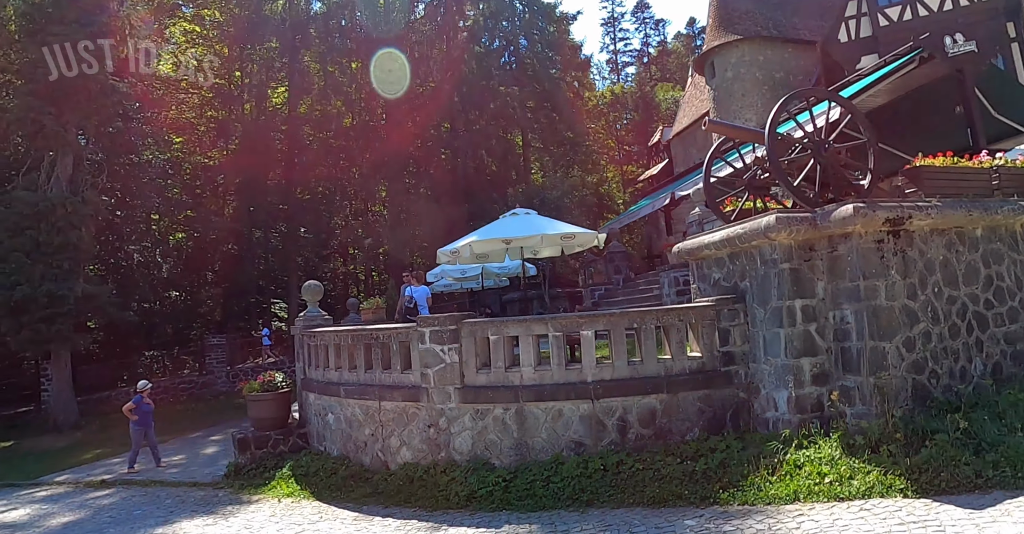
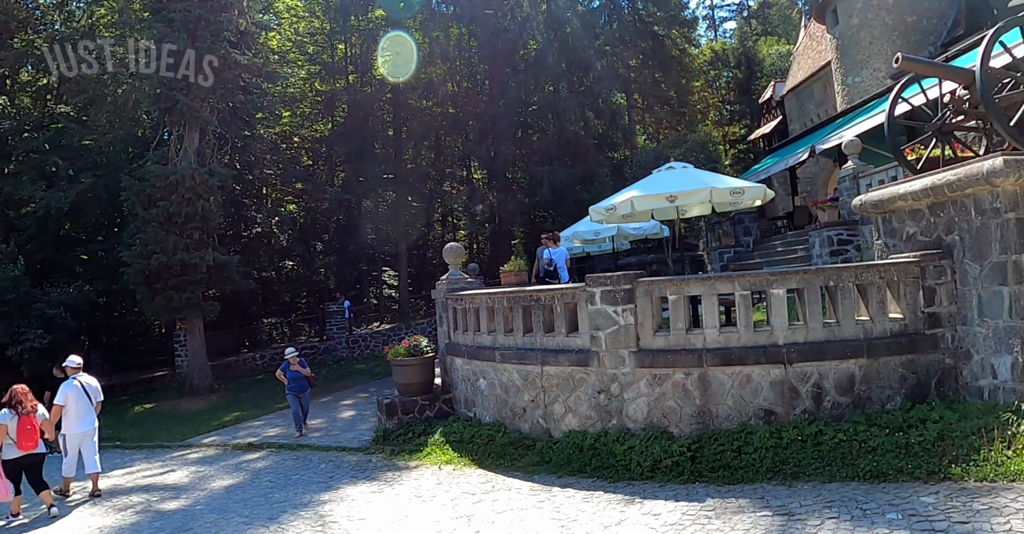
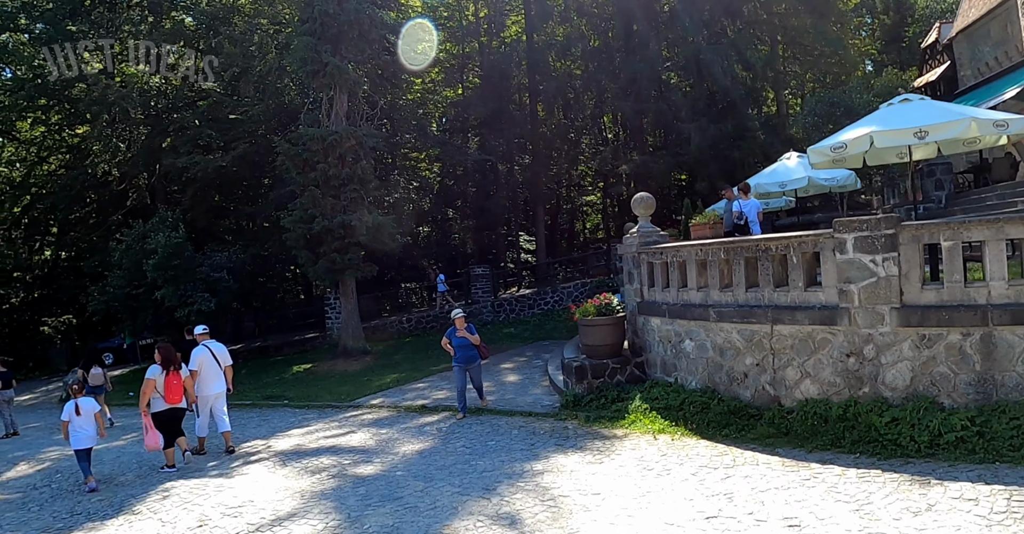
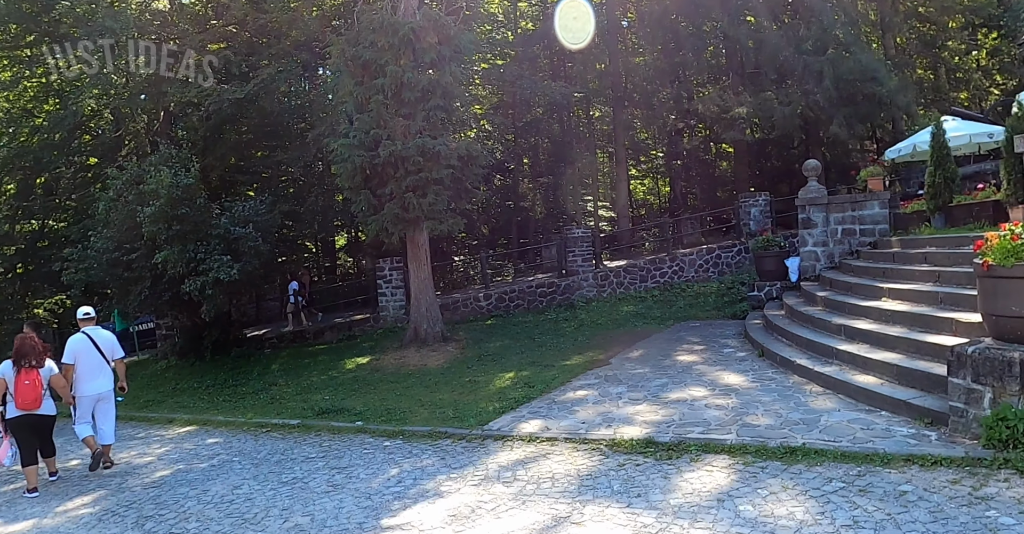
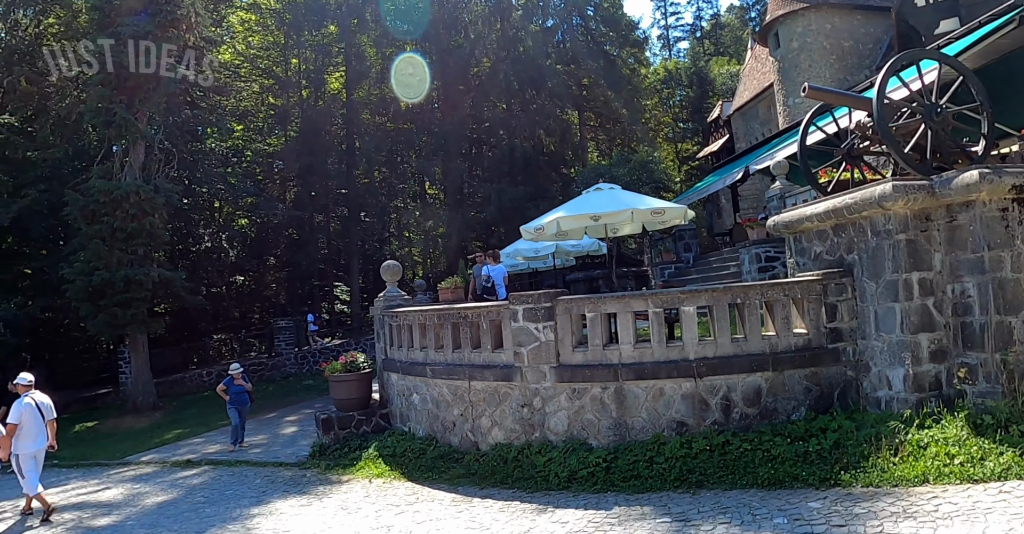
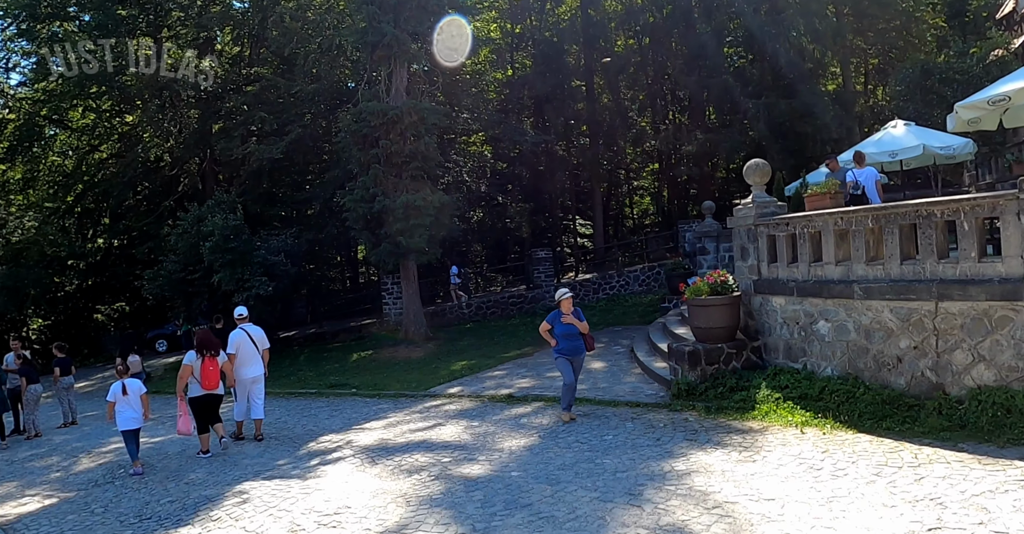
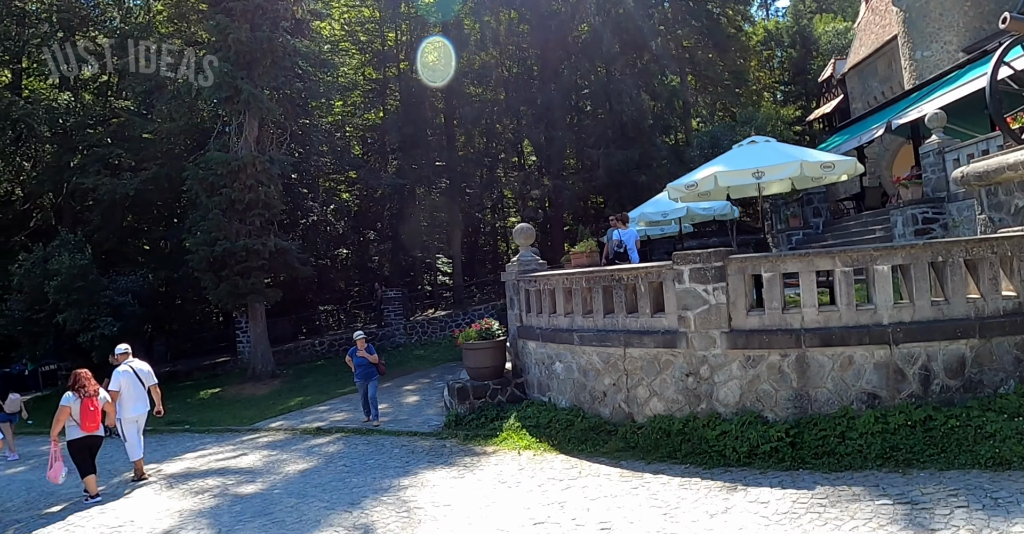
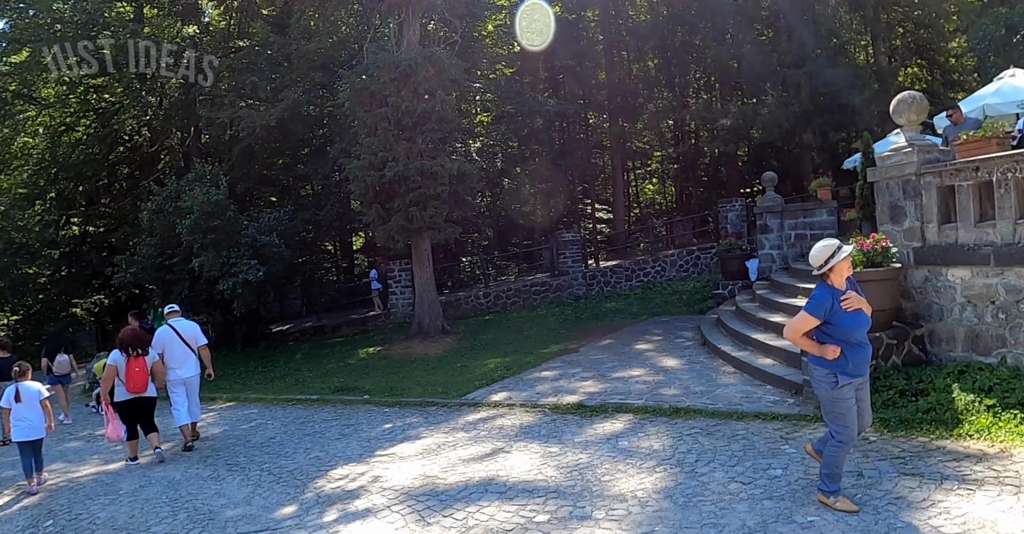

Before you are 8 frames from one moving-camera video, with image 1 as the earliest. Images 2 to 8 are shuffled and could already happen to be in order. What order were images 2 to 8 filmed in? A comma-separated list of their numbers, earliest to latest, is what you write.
5, 2, 7, 3, 6, 8, 4
